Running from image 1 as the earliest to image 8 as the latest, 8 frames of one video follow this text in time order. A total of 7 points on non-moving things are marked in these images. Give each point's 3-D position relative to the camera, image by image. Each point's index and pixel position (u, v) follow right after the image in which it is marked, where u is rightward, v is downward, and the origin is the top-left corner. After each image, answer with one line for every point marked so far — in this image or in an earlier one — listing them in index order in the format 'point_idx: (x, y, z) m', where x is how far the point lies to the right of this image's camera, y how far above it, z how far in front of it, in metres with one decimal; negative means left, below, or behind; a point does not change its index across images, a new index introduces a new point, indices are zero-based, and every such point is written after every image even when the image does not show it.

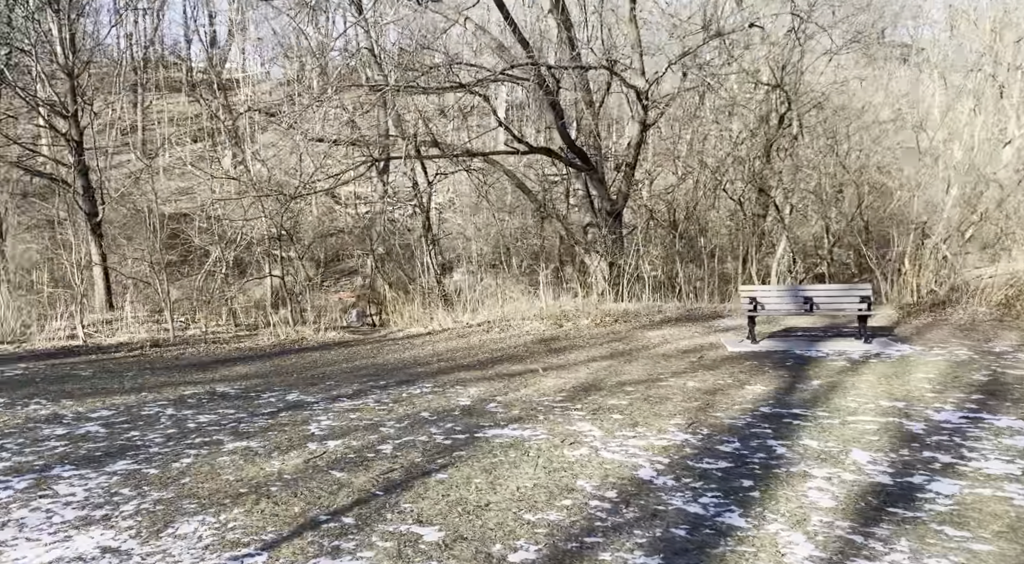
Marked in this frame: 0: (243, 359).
0: (-3.2, -0.9, +10.4) m
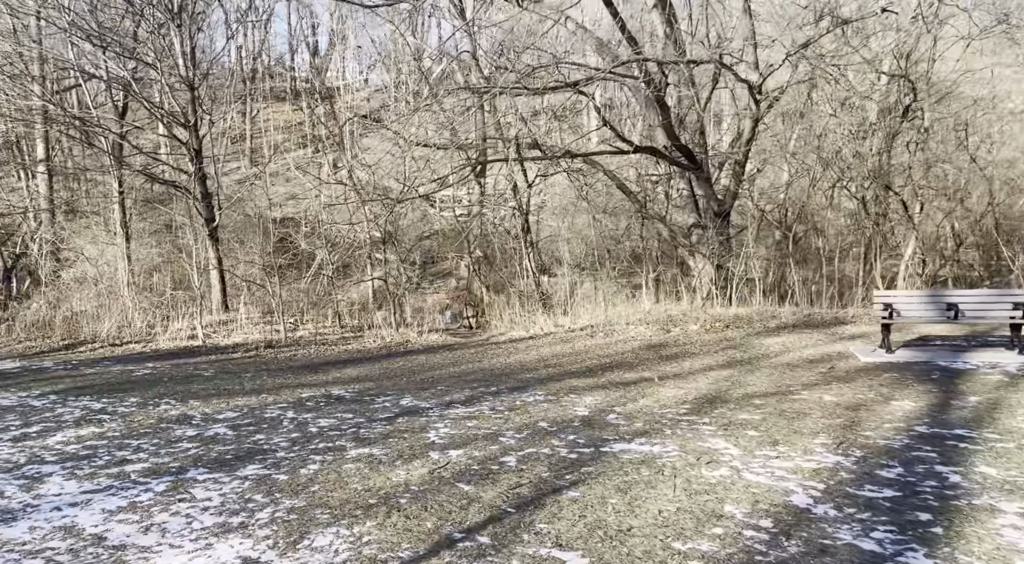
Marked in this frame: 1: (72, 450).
0: (-1.9, -0.9, +10.5) m
1: (-2.7, -1.0, +5.5) m
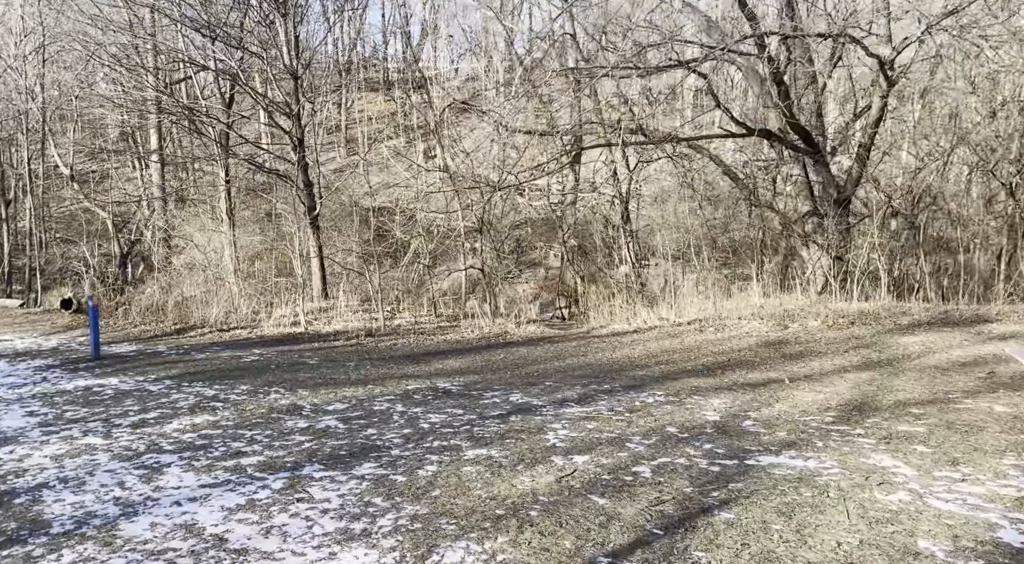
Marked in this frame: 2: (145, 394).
0: (-0.7, -0.8, +10.4) m
1: (-2.0, -1.0, +5.5) m
2: (-3.2, -1.0, +7.6) m
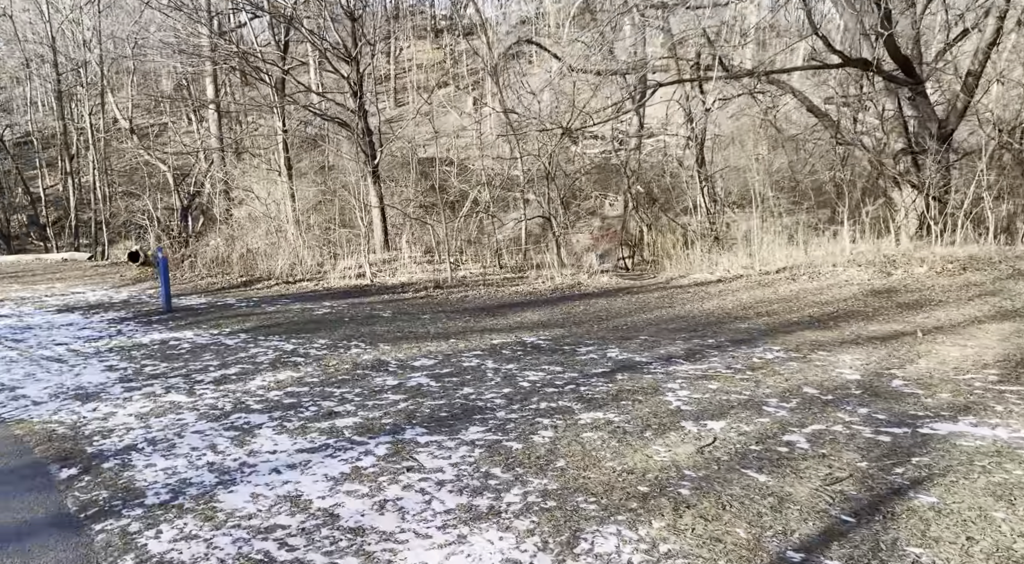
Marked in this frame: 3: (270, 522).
0: (+0.2, -0.2, +10.1) m
1: (-1.4, -0.7, +5.2) m
2: (-2.4, -0.6, +7.4) m
3: (-0.9, -0.9, +3.3) m
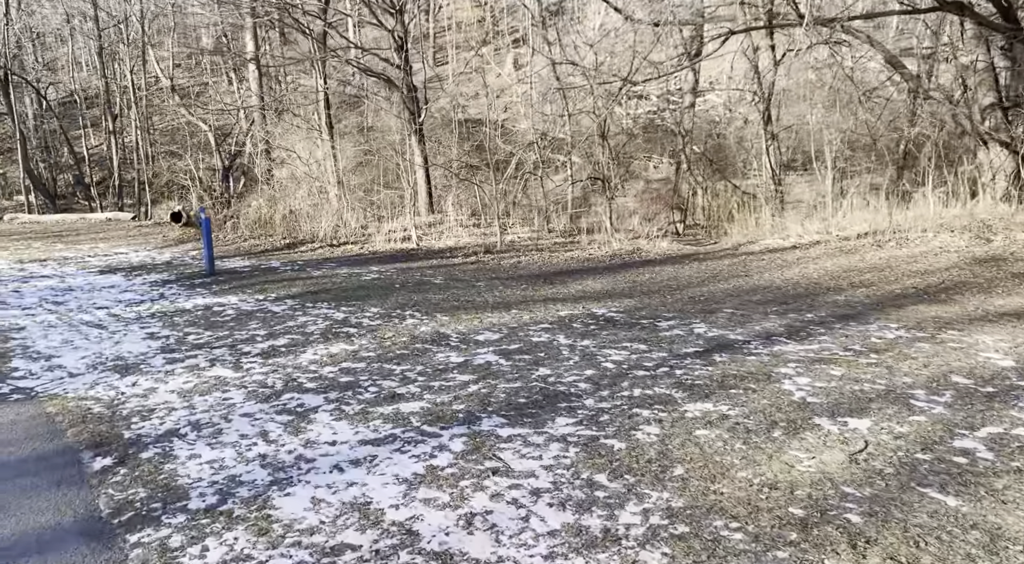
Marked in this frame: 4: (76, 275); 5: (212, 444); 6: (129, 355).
0: (+0.8, +0.1, +9.5) m
1: (-1.0, -0.5, +4.7) m
2: (-1.9, -0.3, +7.0) m
3: (-0.6, -0.8, +2.8) m
4: (-5.1, +0.1, +10.5) m
5: (-1.2, -0.7, +3.6) m
6: (-2.5, -0.5, +5.8) m
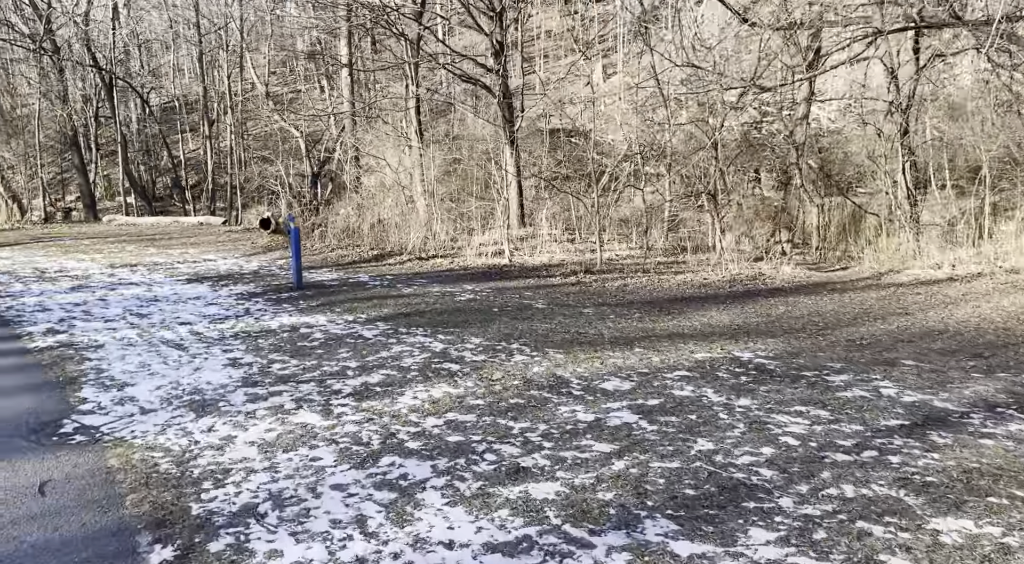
0: (+1.9, -0.1, +8.5) m
1: (-0.3, -0.7, +3.9) m
2: (-1.1, -0.4, +6.3) m
3: (-0.1, -0.9, +2.0) m
4: (-4.0, 0.0, +10.1) m
5: (-0.7, -0.8, +2.8) m
6: (-1.8, -0.6, +5.1) m
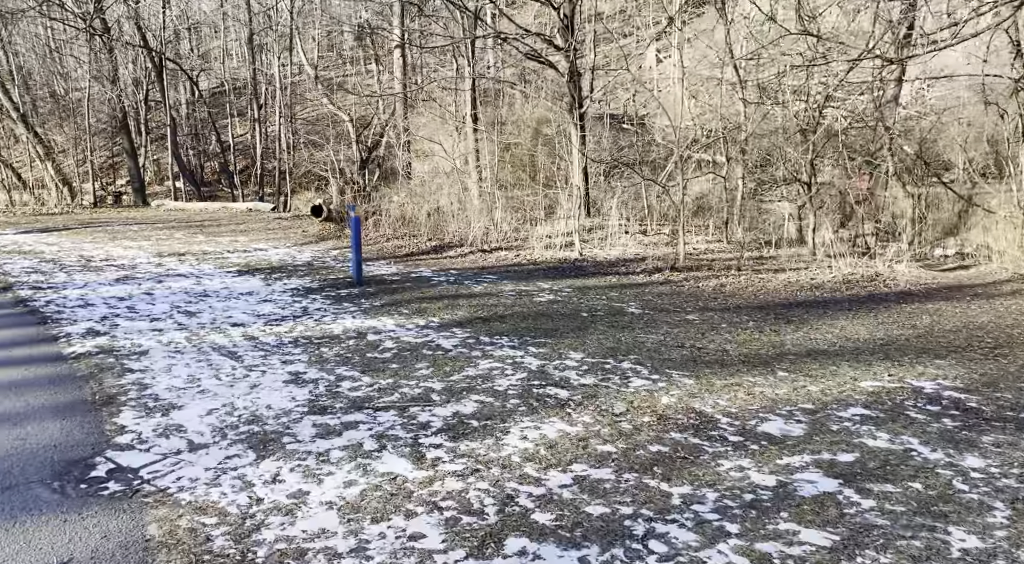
0: (+2.6, -0.2, +7.5) m
1: (+0.2, -0.7, +3.0) m
2: (-0.4, -0.5, +5.4) m
3: (+0.3, -1.0, +1.0) m
4: (-3.1, 0.0, +9.3) m
5: (-0.2, -0.9, +1.9) m
6: (-1.2, -0.6, +4.2) m
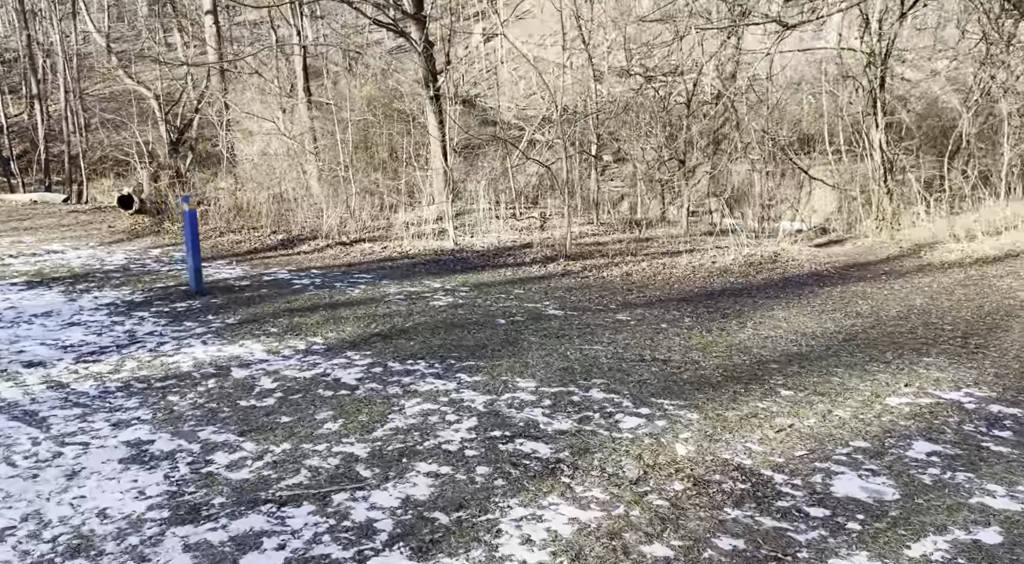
0: (+1.8, -0.1, +6.7) m
1: (+0.3, -0.8, +1.8) m
2: (-0.8, -0.5, +4.0) m
3: (+0.8, -1.1, -0.1) m
4: (-4.2, -0.1, +7.3) m
5: (+0.2, -1.0, +0.6) m
6: (-1.3, -0.8, +2.8) m
